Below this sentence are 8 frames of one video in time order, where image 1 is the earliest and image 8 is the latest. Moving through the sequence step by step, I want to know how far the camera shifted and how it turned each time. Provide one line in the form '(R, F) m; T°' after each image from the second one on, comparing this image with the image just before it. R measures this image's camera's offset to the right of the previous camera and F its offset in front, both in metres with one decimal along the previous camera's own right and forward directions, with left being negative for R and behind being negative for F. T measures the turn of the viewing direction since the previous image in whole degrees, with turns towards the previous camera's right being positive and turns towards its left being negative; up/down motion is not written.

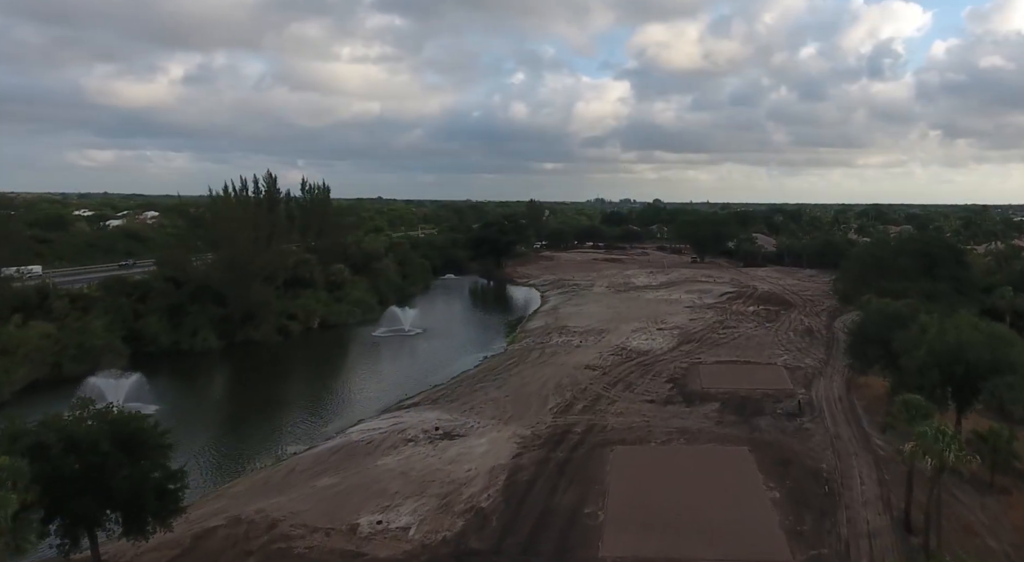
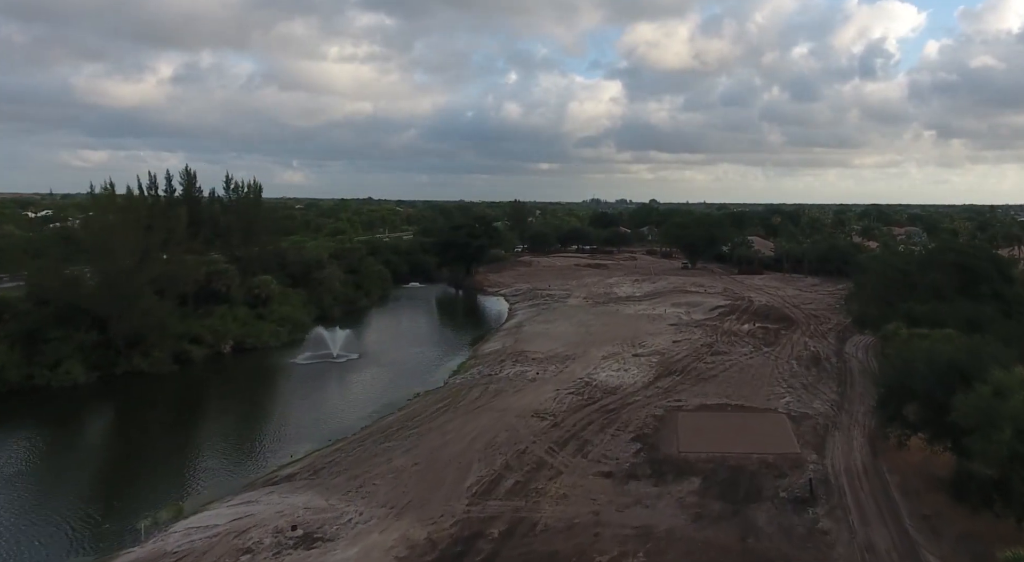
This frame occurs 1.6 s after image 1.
(+2.5, +7.4) m; 0°
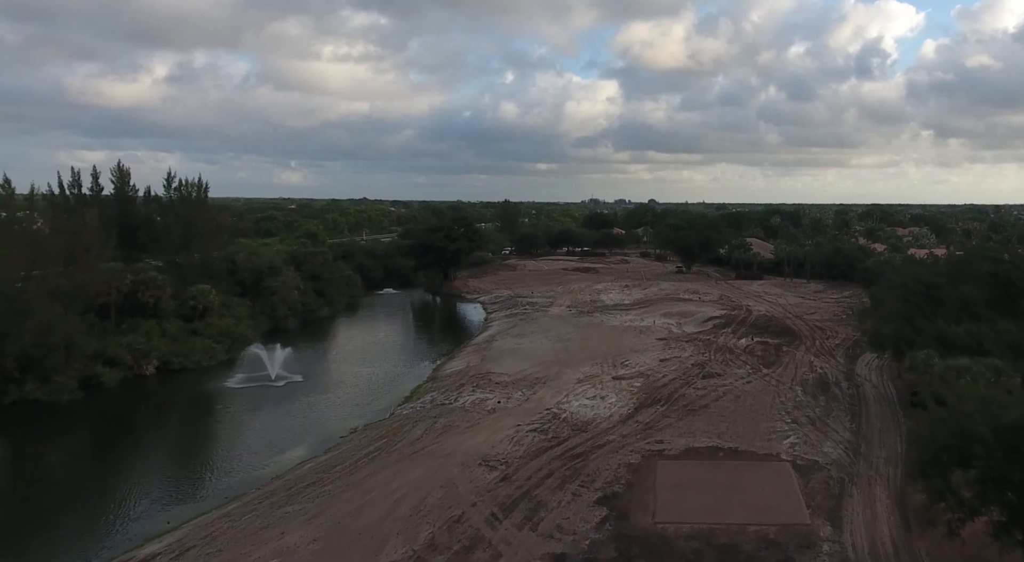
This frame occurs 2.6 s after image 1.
(+1.6, +4.8) m; 0°
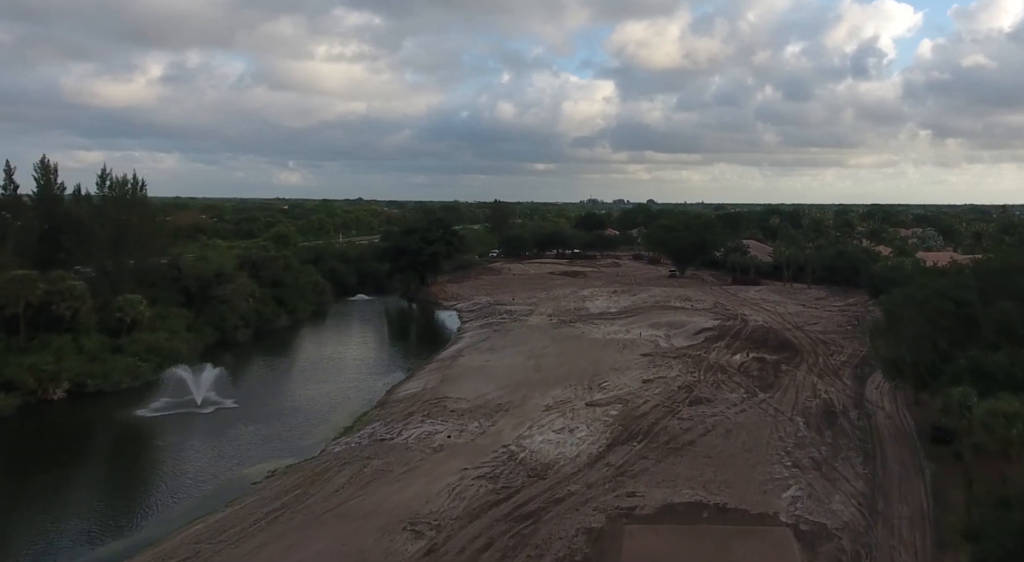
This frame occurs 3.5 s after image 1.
(+1.5, +4.2) m; 0°
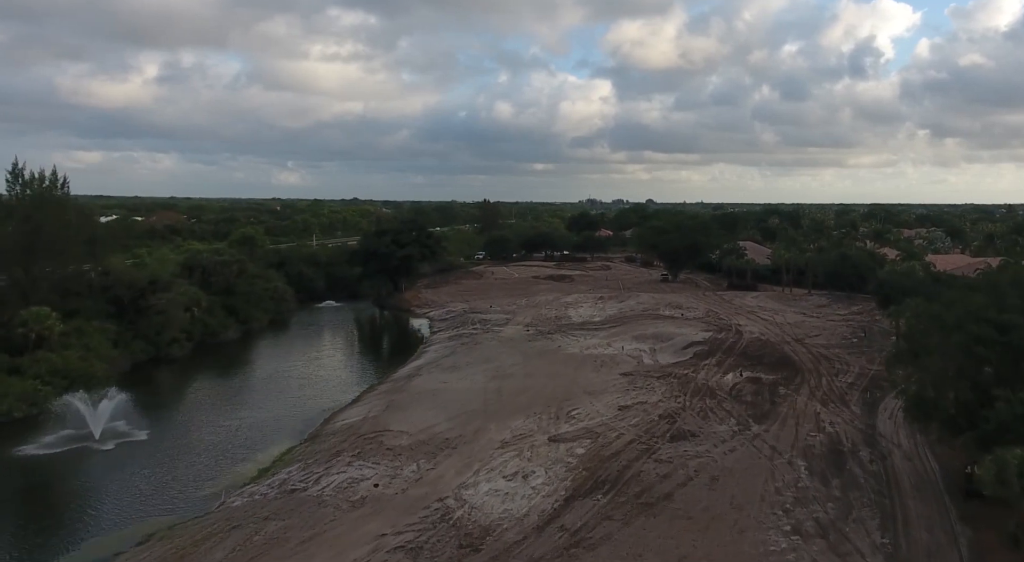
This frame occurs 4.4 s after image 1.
(+1.6, +4.3) m; 0°
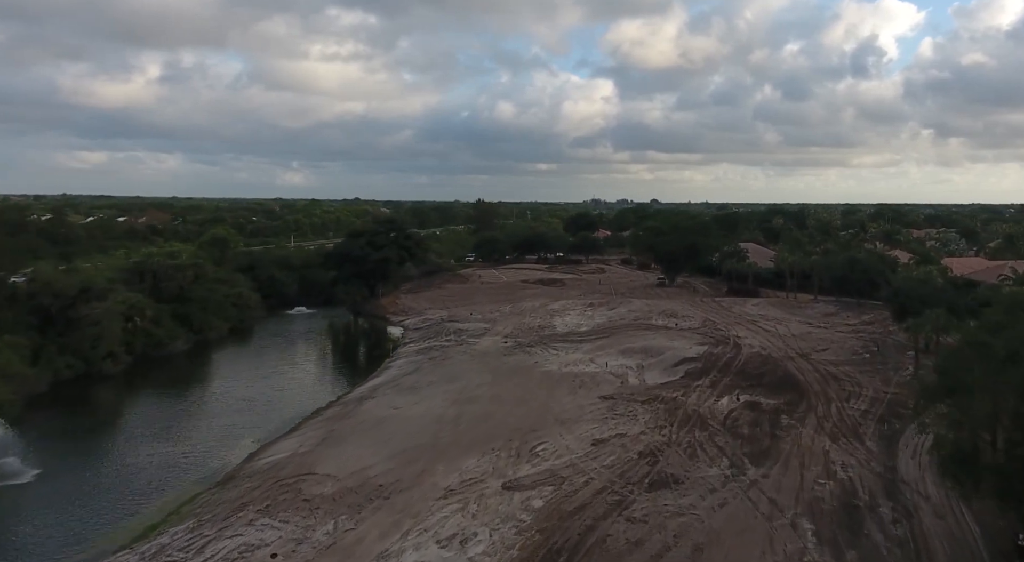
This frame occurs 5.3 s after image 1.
(+1.5, +4.1) m; 0°
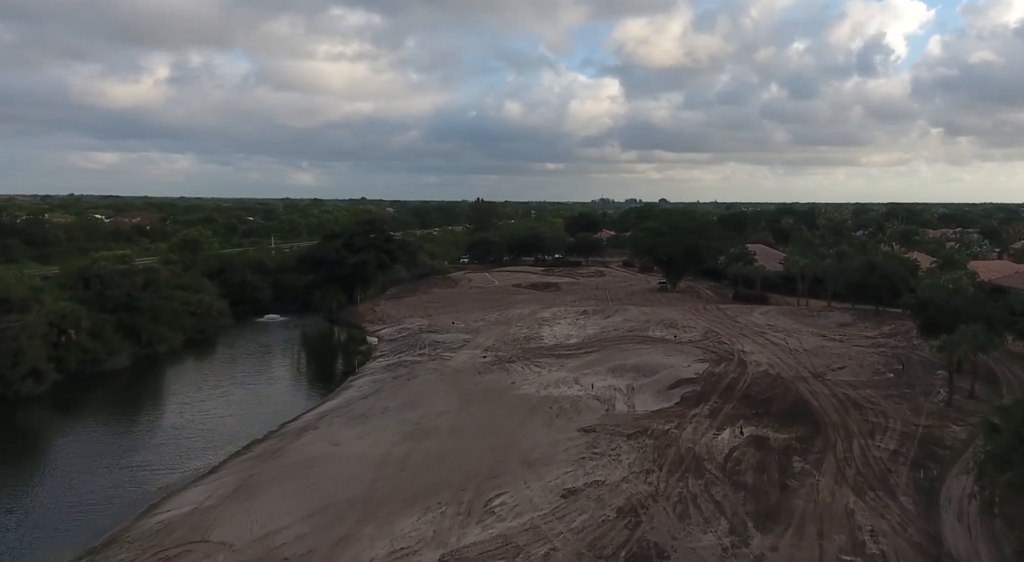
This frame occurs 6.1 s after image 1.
(+1.5, +4.2) m; -1°
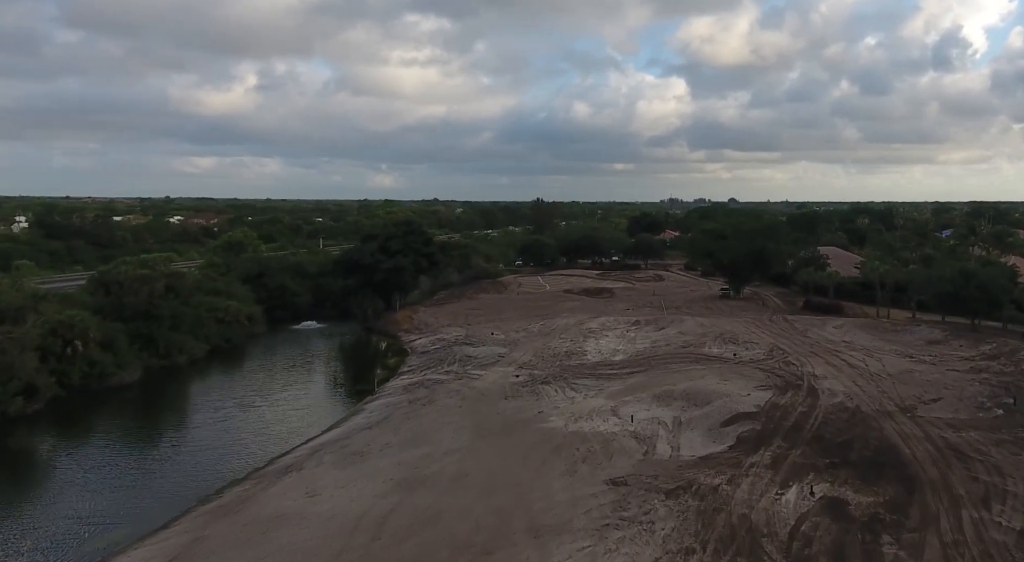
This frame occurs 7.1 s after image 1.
(+1.4, +4.3) m; -5°
